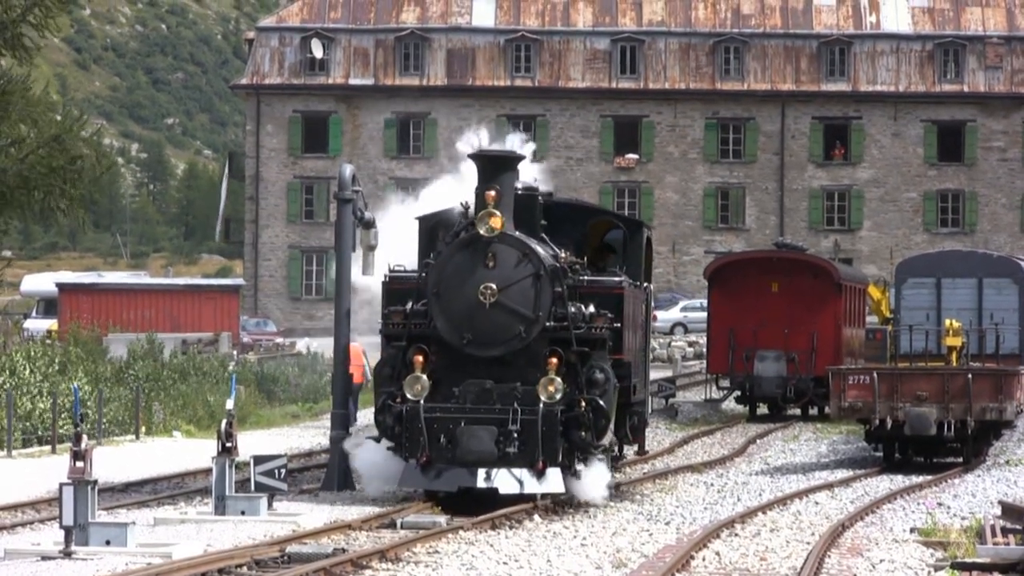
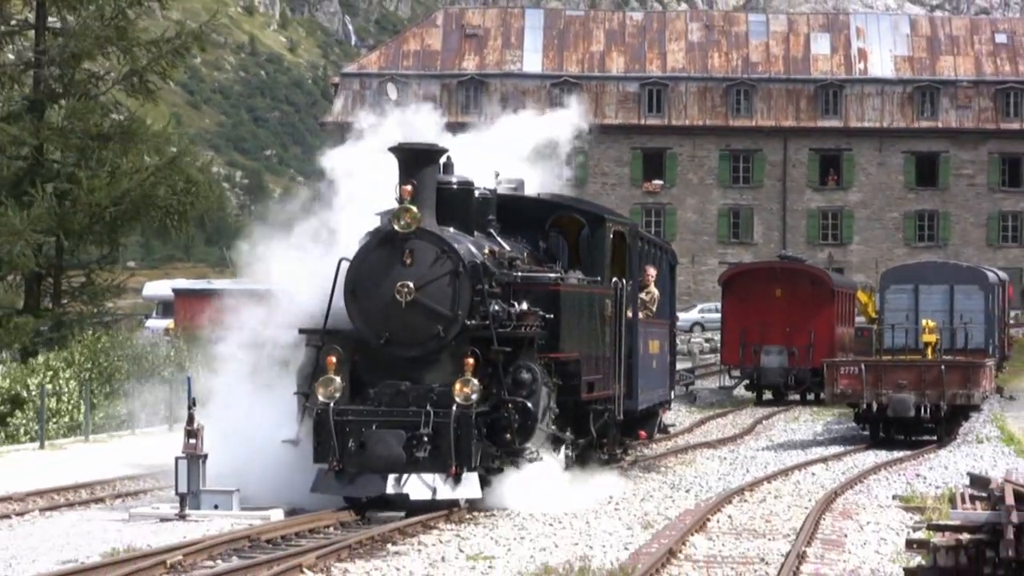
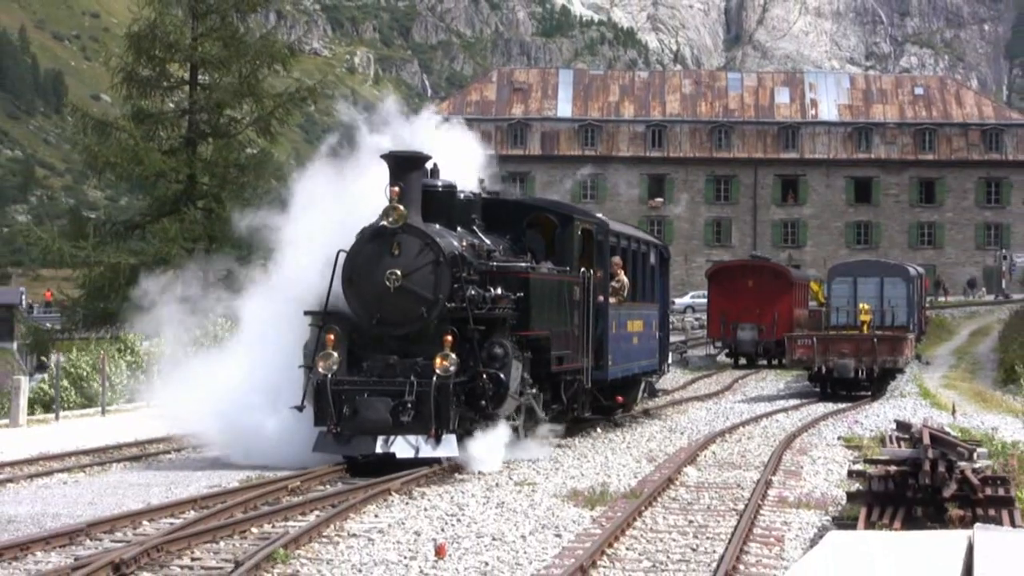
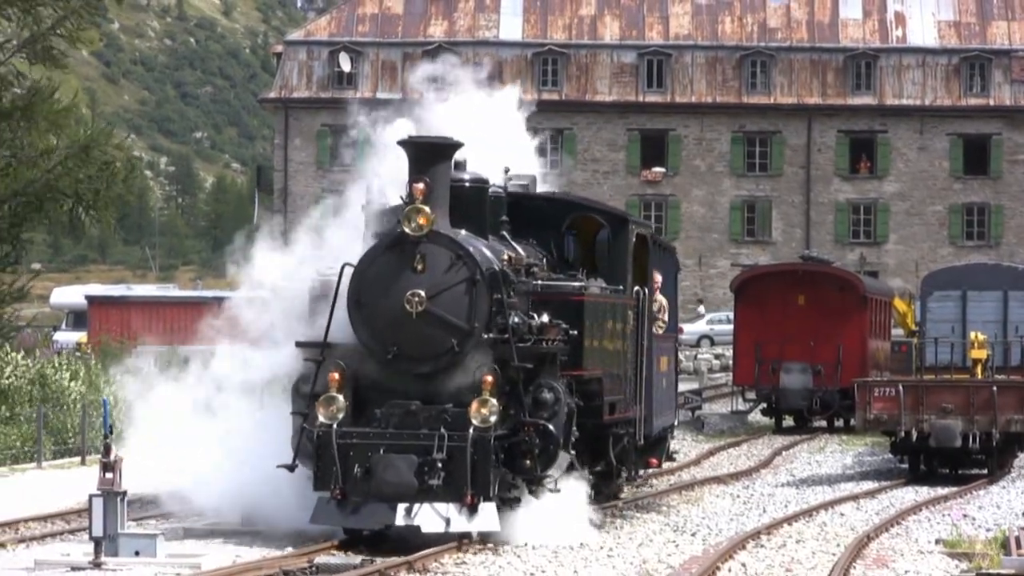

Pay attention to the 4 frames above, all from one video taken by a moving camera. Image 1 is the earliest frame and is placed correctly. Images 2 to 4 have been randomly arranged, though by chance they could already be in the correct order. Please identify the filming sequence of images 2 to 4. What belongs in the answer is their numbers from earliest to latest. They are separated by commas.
4, 2, 3
